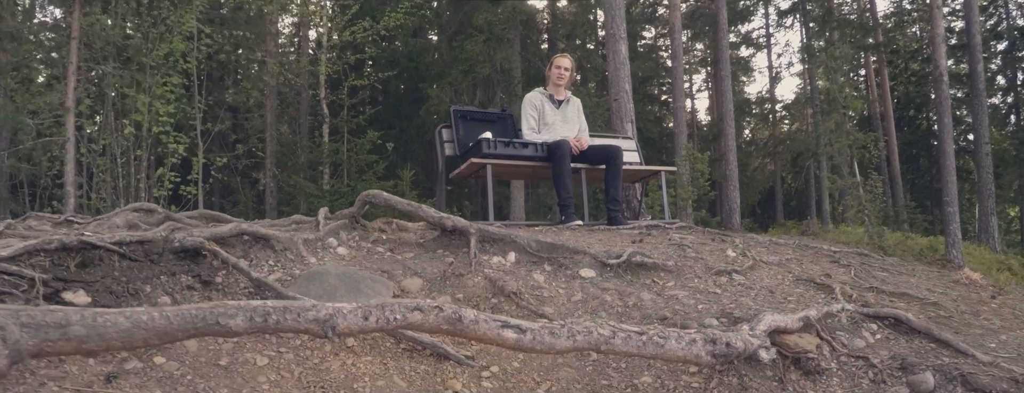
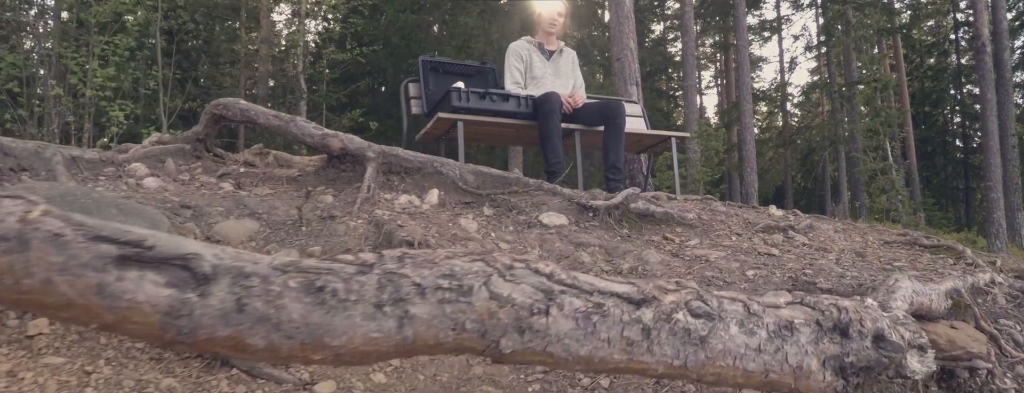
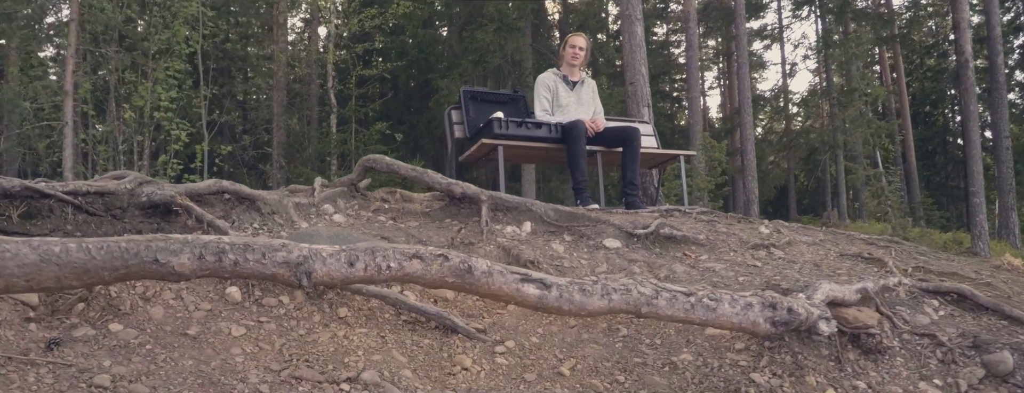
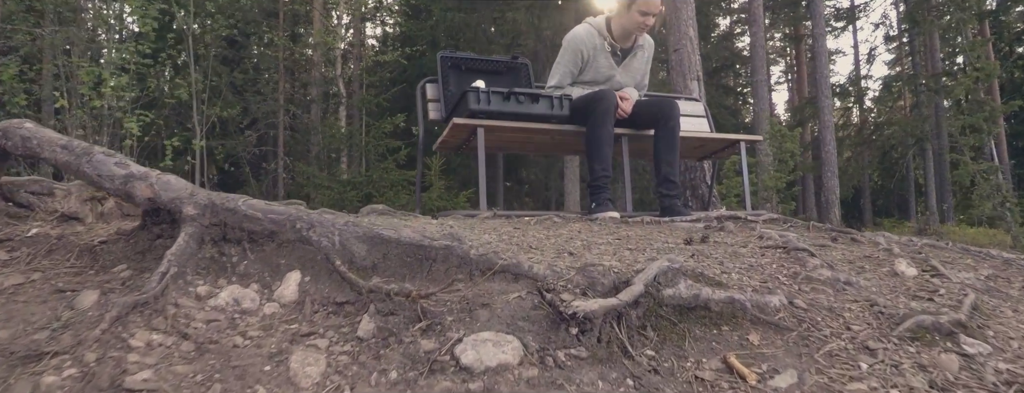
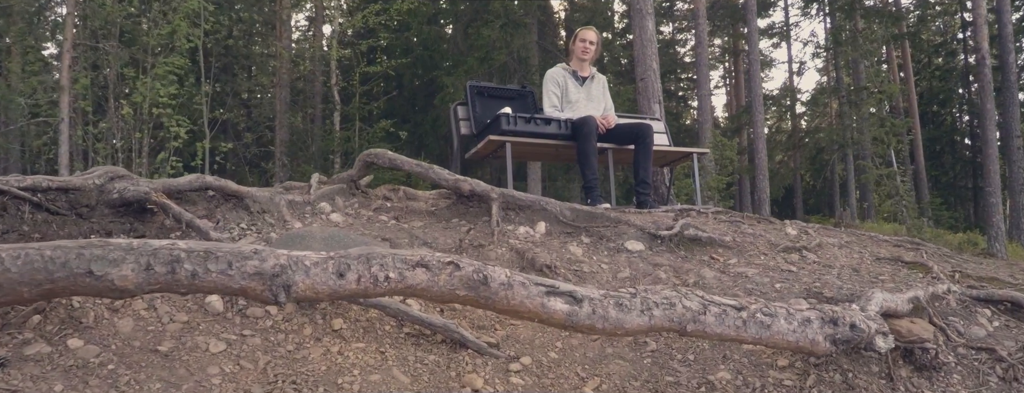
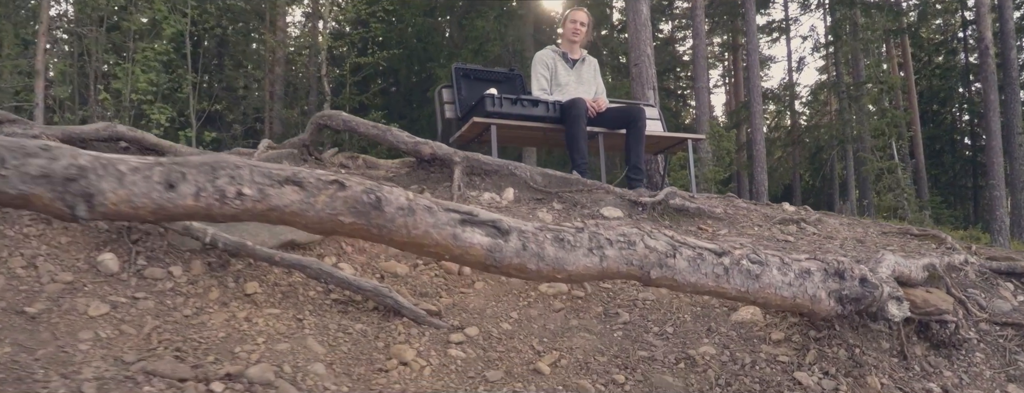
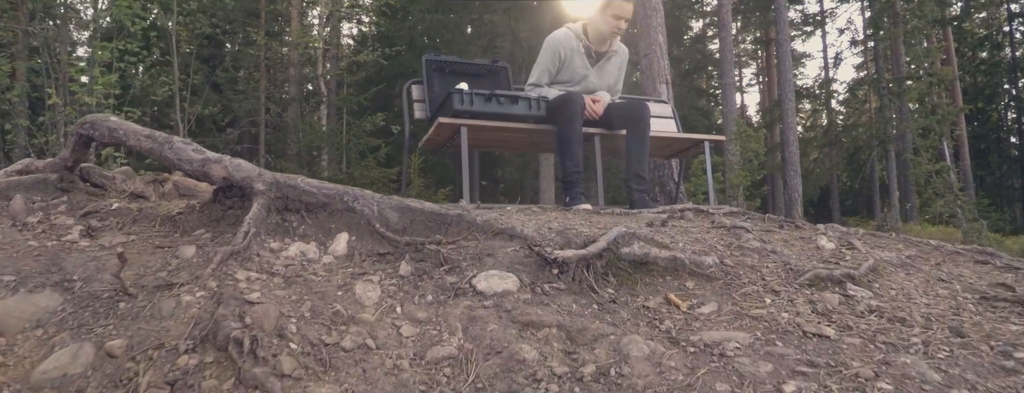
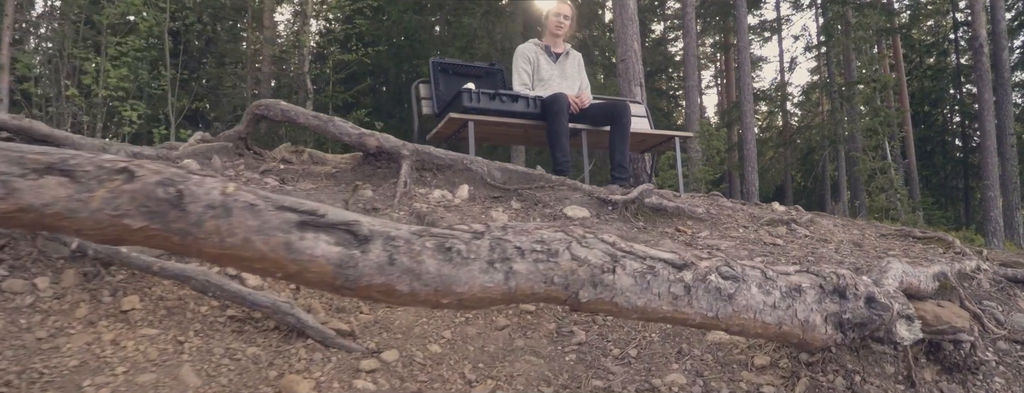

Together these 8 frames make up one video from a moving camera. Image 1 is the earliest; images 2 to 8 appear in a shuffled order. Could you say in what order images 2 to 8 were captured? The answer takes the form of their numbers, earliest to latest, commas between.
3, 5, 6, 8, 2, 7, 4
